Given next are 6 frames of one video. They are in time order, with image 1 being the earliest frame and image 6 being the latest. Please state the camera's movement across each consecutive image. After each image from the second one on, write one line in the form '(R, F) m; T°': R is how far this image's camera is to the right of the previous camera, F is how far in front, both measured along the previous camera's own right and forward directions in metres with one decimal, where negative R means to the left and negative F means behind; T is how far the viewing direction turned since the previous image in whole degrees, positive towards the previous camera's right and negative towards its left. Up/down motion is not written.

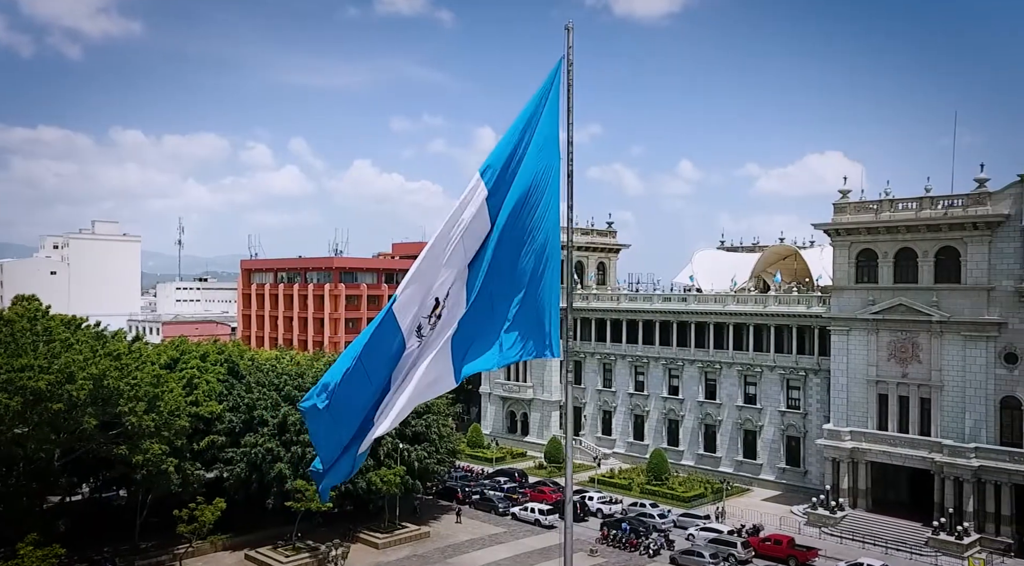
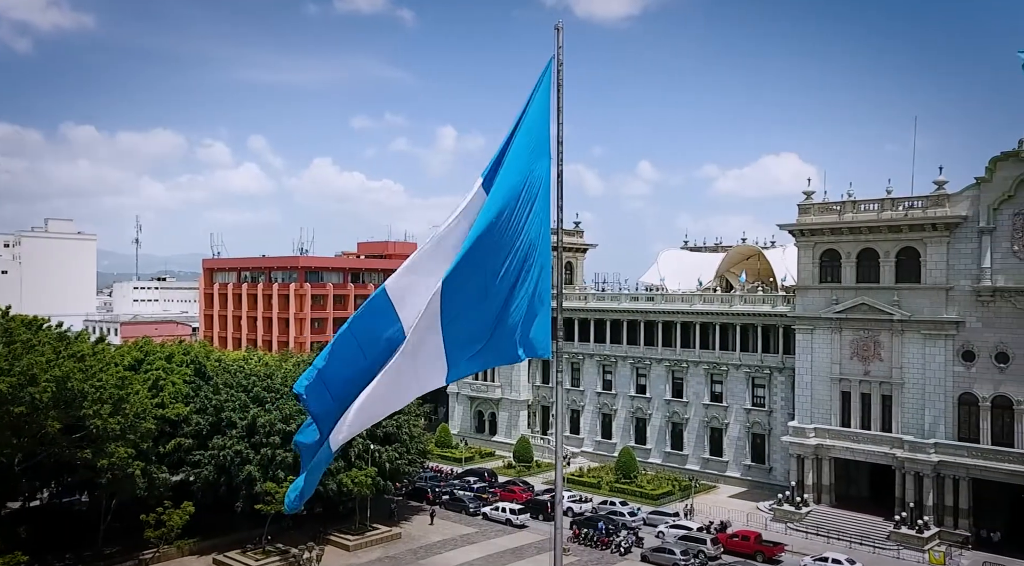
(-1.9, 0.0) m; +3°
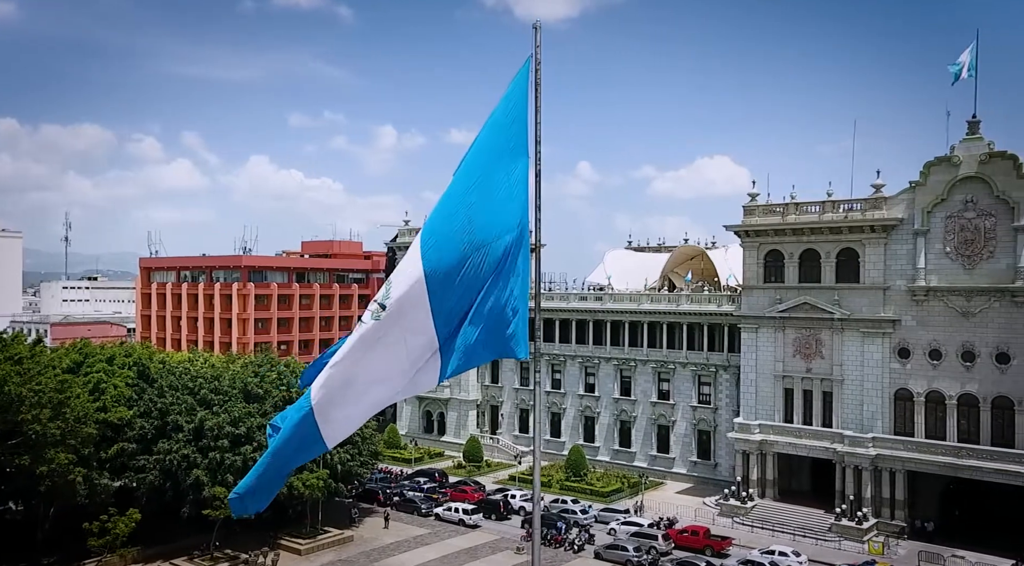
(-2.7, +0.1) m; +5°
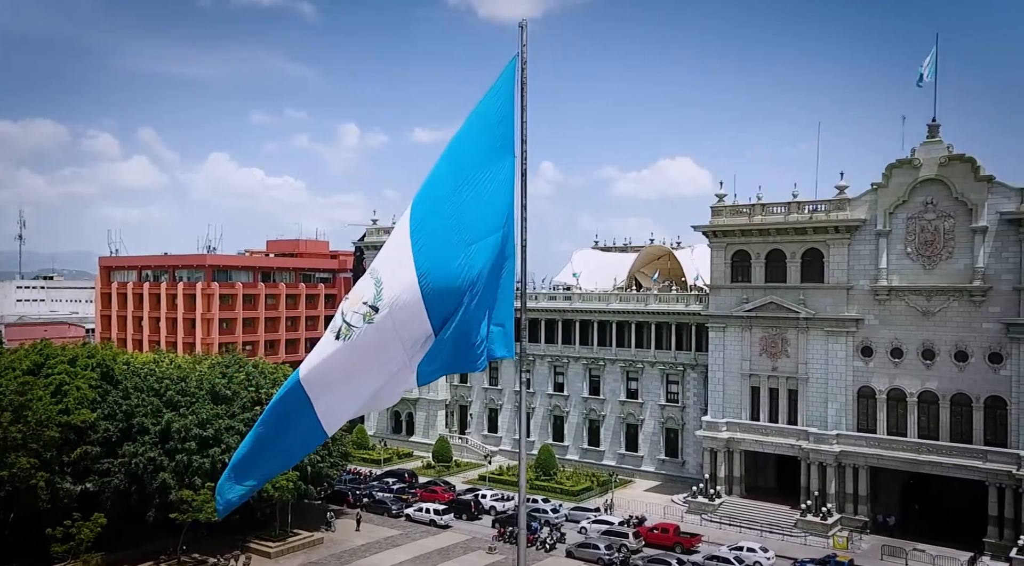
(-1.7, 0.0) m; +3°
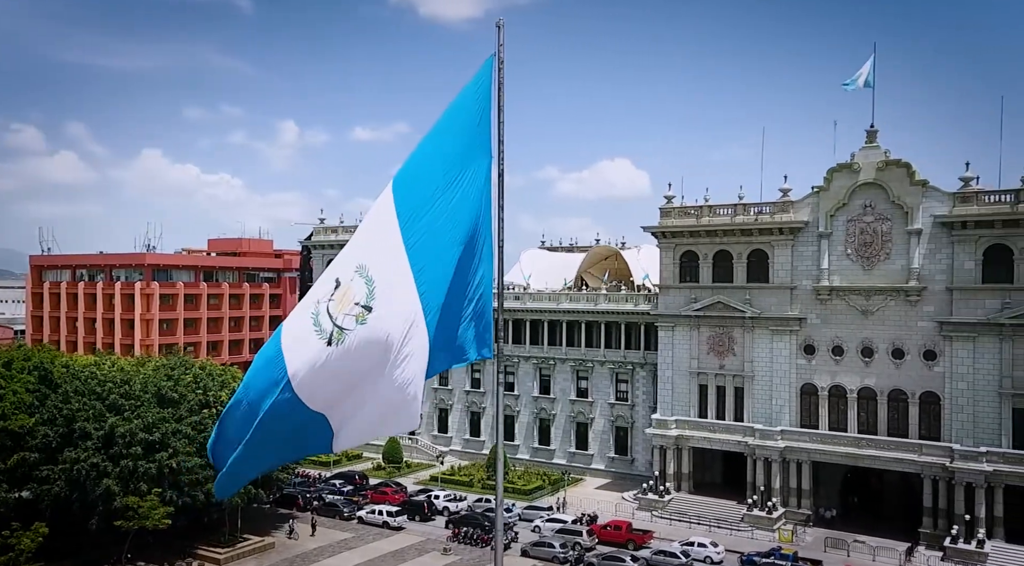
(-3.0, +0.1) m; +5°
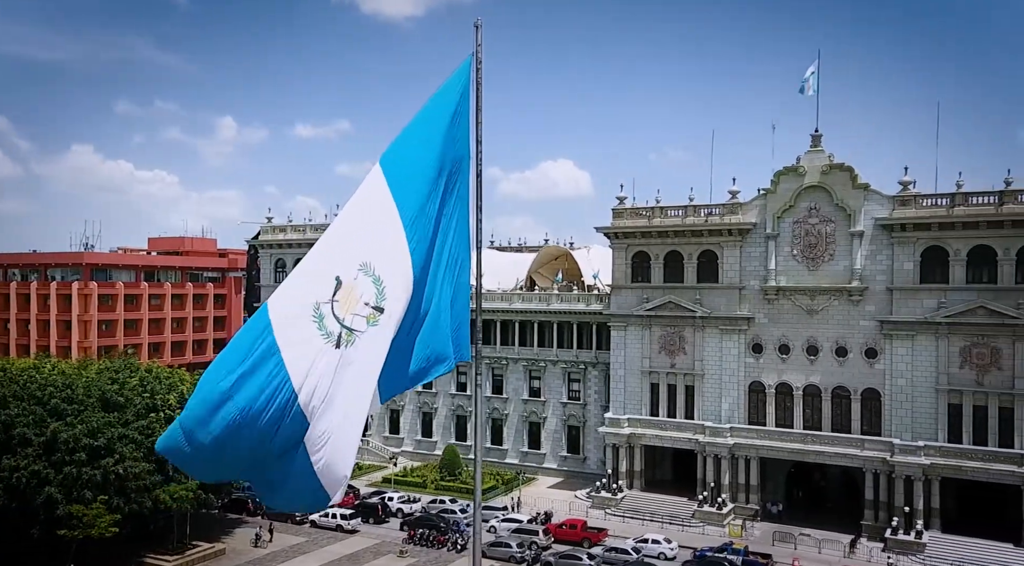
(-3.0, +0.3) m; +5°
